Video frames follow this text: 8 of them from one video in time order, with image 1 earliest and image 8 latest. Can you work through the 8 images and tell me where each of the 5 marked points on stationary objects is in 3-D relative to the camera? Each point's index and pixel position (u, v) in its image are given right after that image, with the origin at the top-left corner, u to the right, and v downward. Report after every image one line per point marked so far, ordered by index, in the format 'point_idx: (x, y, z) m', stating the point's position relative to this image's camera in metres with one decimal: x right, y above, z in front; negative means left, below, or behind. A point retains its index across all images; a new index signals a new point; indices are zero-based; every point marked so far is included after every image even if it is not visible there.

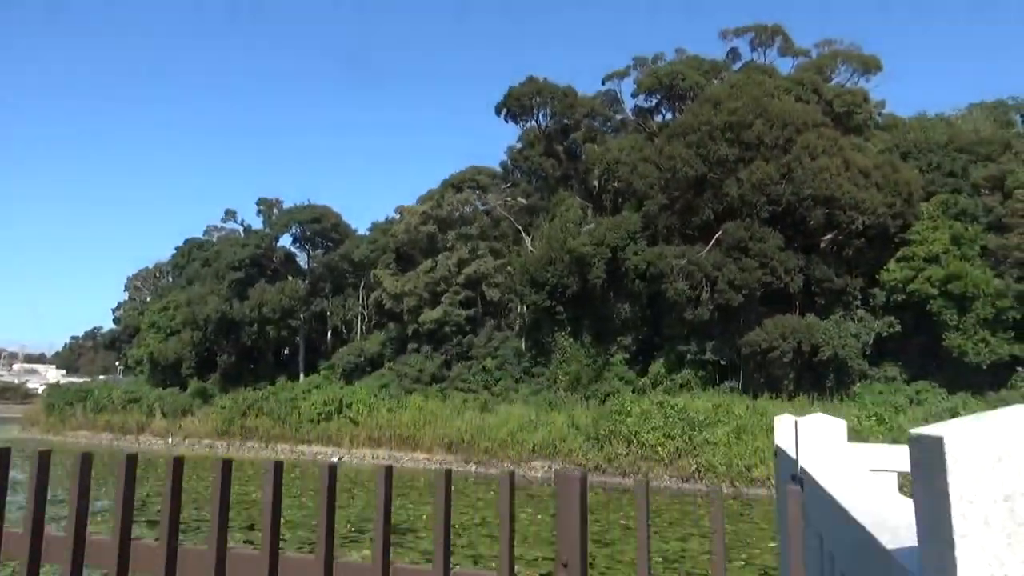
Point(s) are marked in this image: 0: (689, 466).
0: (+4.5, -4.5, +19.5) m
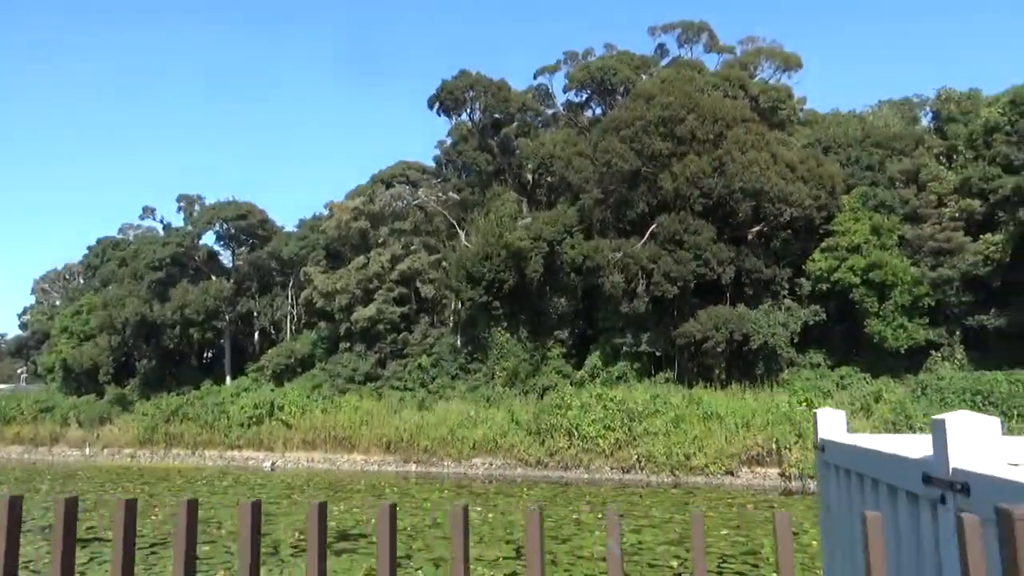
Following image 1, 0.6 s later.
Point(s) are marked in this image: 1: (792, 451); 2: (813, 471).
0: (+3.1, -4.4, +19.7) m
1: (+6.7, -3.9, +18.1) m
2: (+7.0, -4.2, +17.7) m
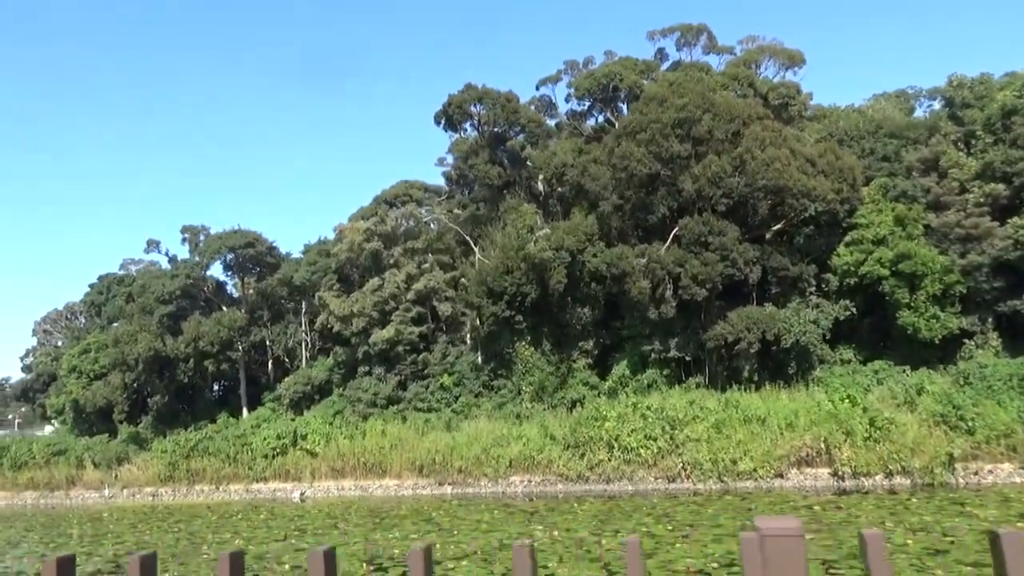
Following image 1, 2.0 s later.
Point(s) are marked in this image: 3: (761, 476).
0: (+4.1, -4.5, +19.3) m
1: (+7.7, -3.7, +17.8) m
2: (+8.0, -4.1, +17.3) m
3: (+5.9, -4.5, +18.2) m
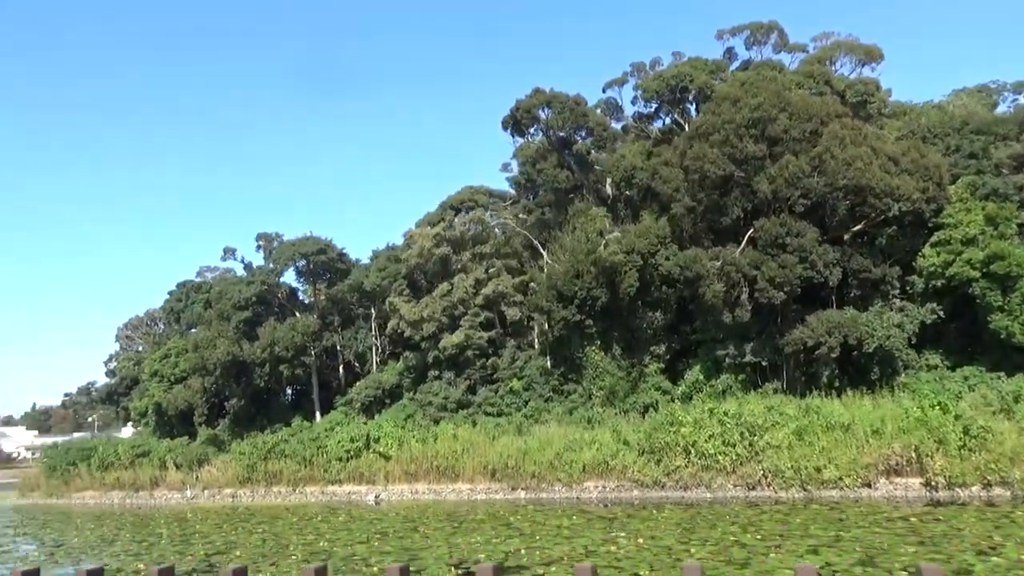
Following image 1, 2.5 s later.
0: (+6.0, -4.5, +18.8) m
1: (+9.4, -3.8, +17.1) m
2: (+9.7, -4.1, +16.6) m
3: (+7.7, -4.5, +17.6) m
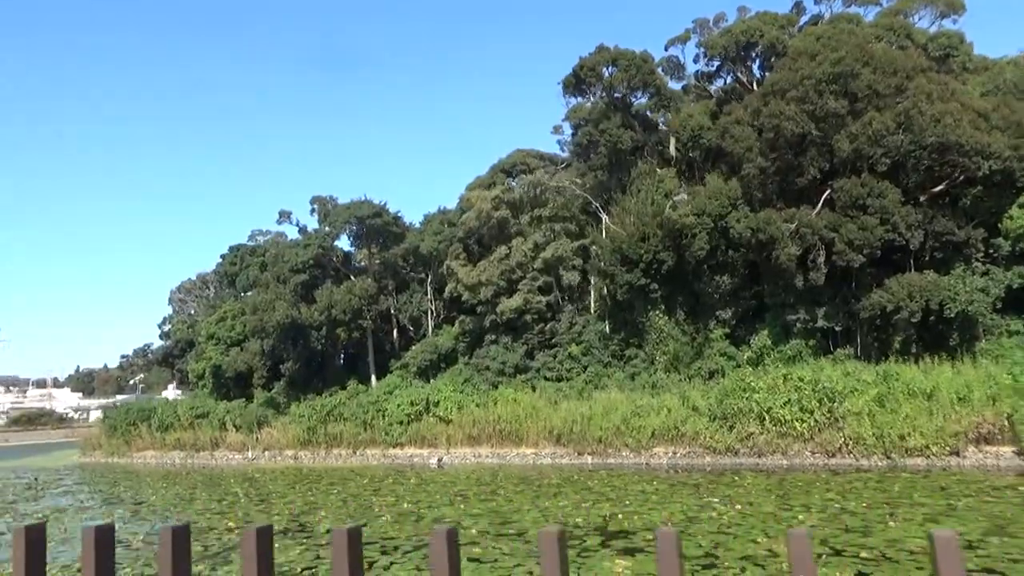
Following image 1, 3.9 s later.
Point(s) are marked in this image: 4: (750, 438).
0: (+7.7, -3.6, +18.3) m
1: (+11.1, -3.0, +16.4) m
2: (+11.4, -3.3, +15.9) m
3: (+9.4, -3.7, +17.0) m
4: (+6.0, -3.8, +19.4) m
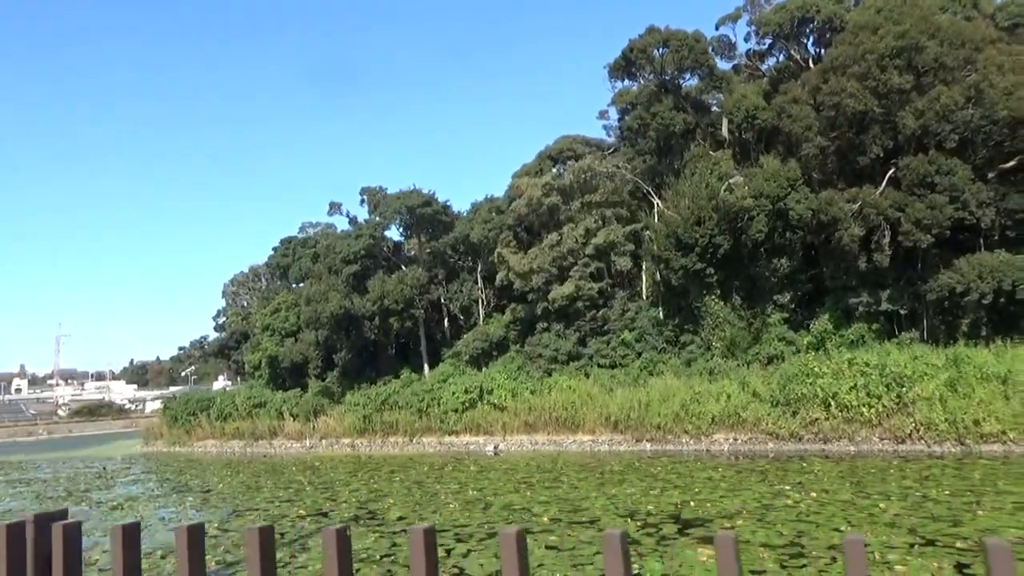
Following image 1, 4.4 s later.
0: (+9.1, -3.2, +17.8) m
1: (+12.4, -2.5, +15.7) m
2: (+12.7, -2.9, +15.2) m
3: (+10.7, -3.3, +16.4) m
4: (+7.5, -3.4, +19.0) m
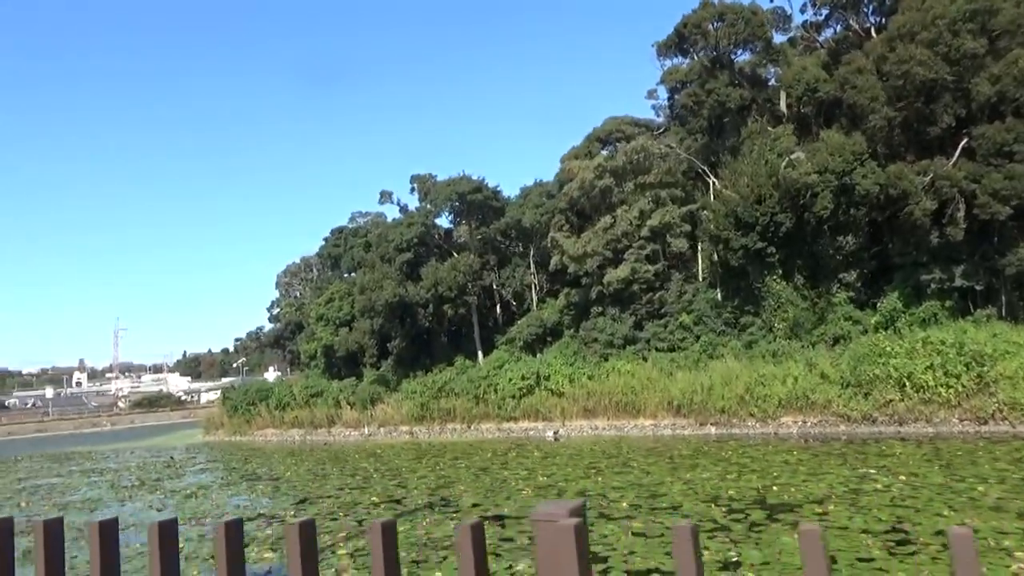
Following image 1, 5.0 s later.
0: (+10.6, -2.6, +17.1) m
1: (+13.7, -1.9, +14.8) m
2: (+14.0, -2.3, +14.3) m
3: (+12.1, -2.7, +15.6) m
4: (+9.0, -2.8, +18.3) m
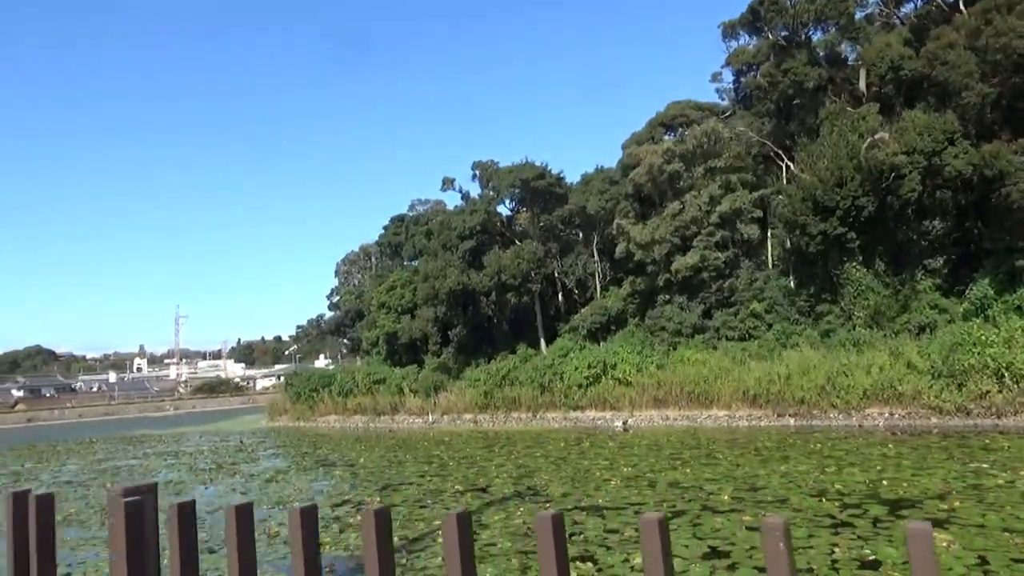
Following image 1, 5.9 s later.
0: (+12.3, -2.3, +16.1) m
1: (+15.3, -1.6, +13.6) m
2: (+15.5, -2.0, +13.1) m
3: (+13.7, -2.4, +14.5) m
4: (+10.8, -2.5, +17.4) m
